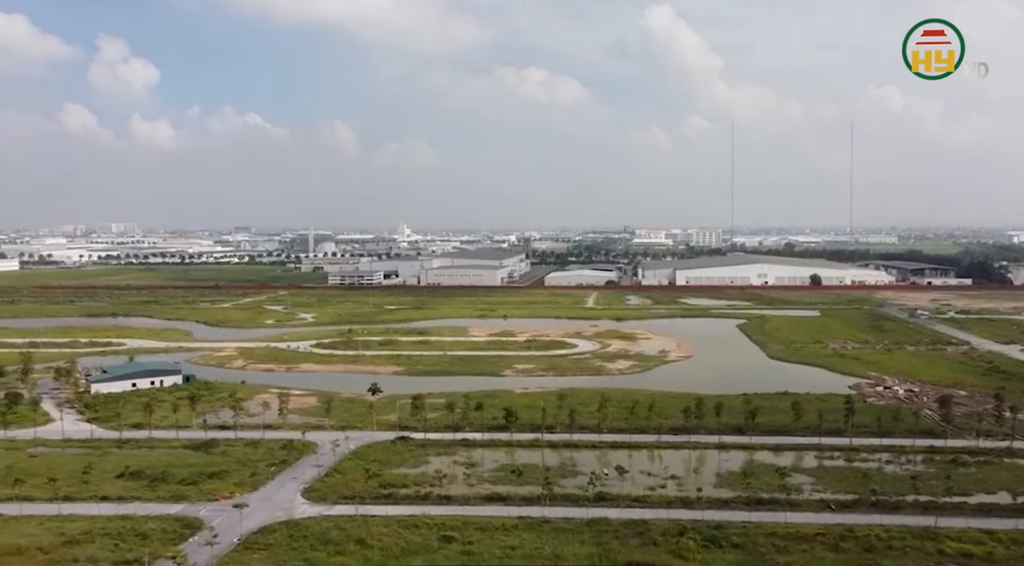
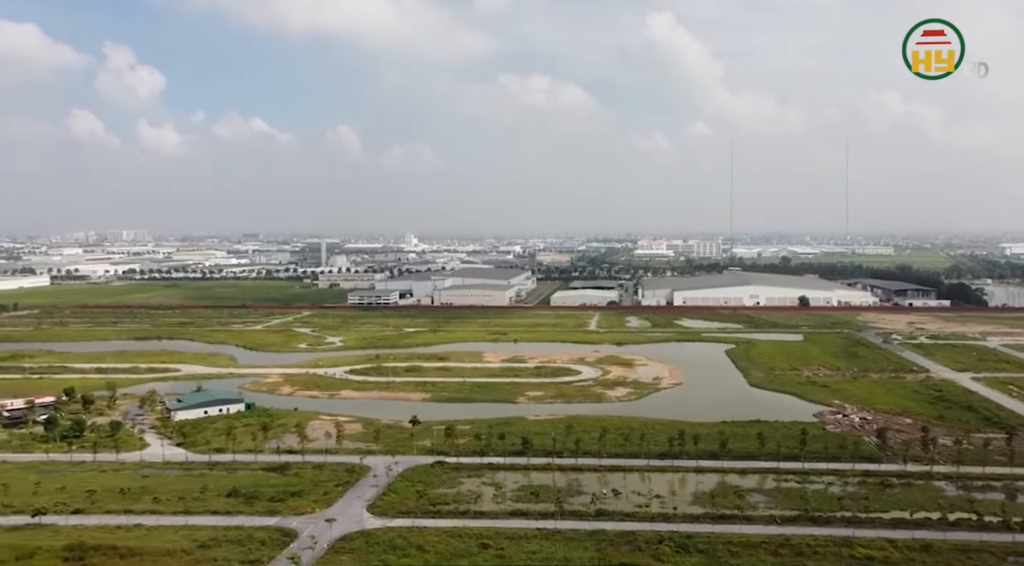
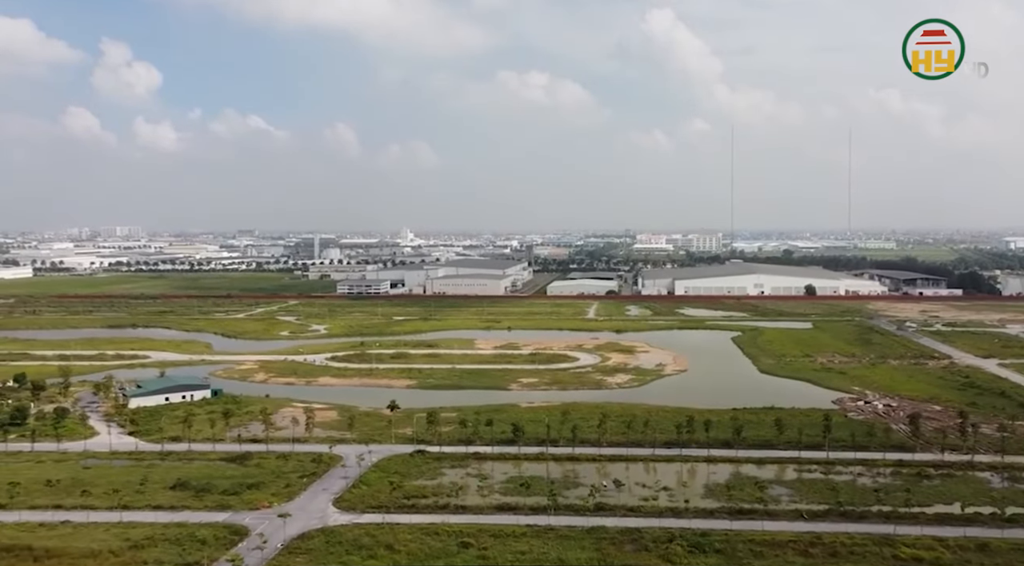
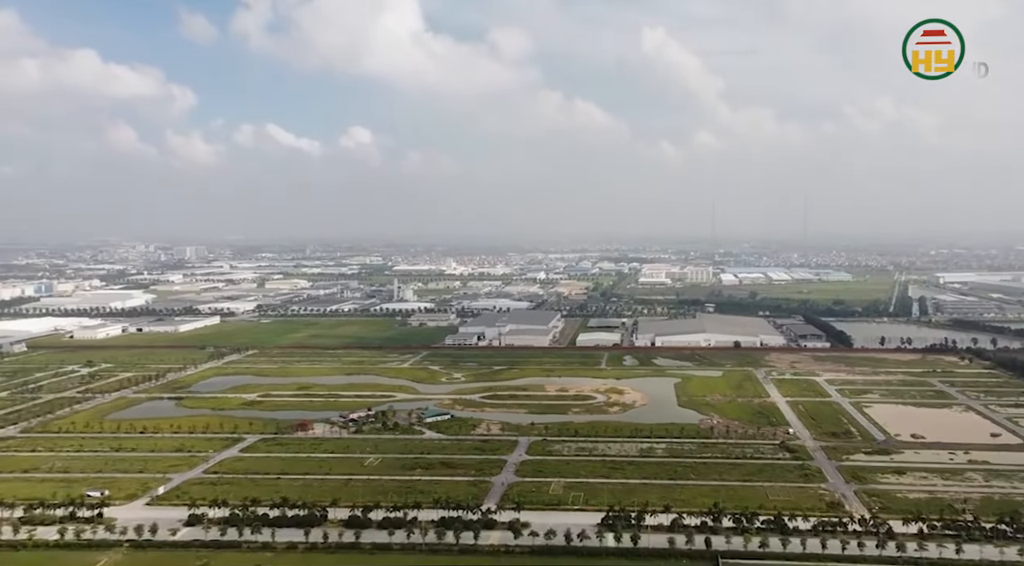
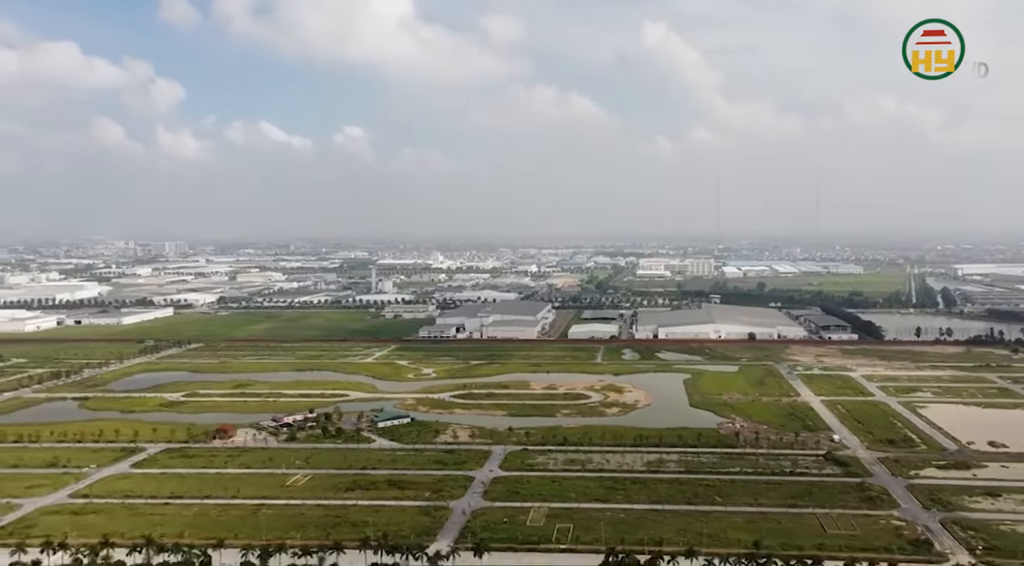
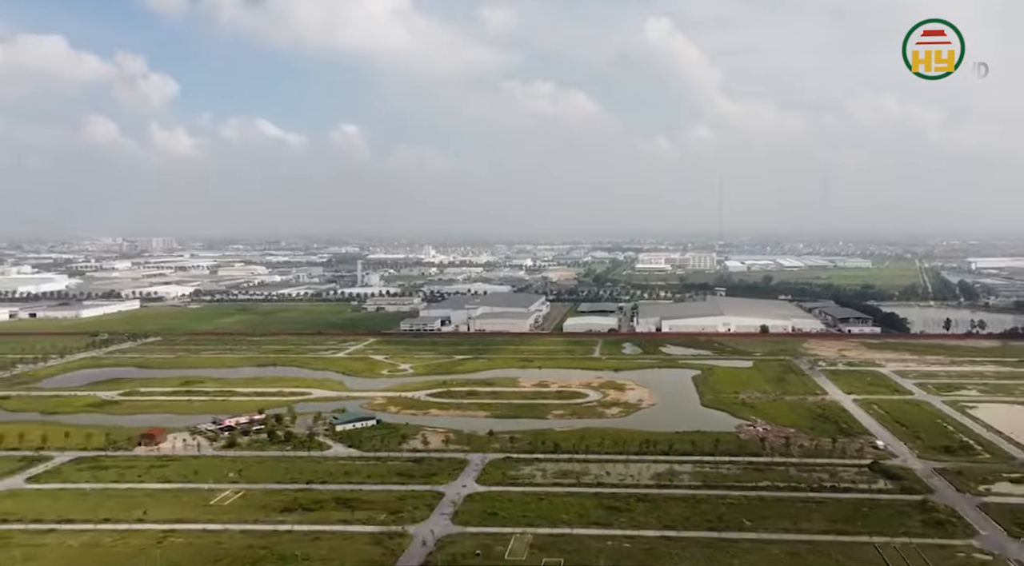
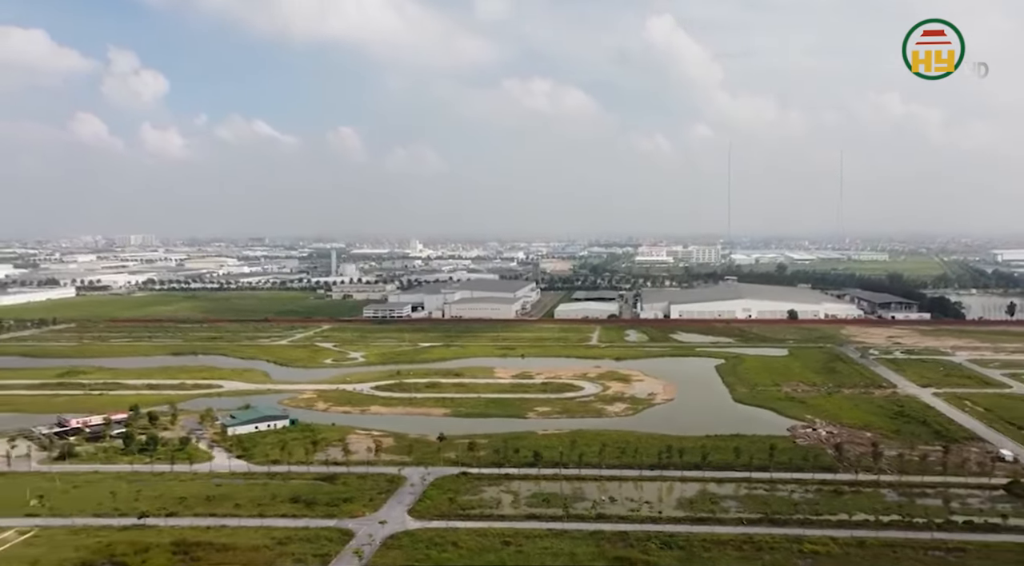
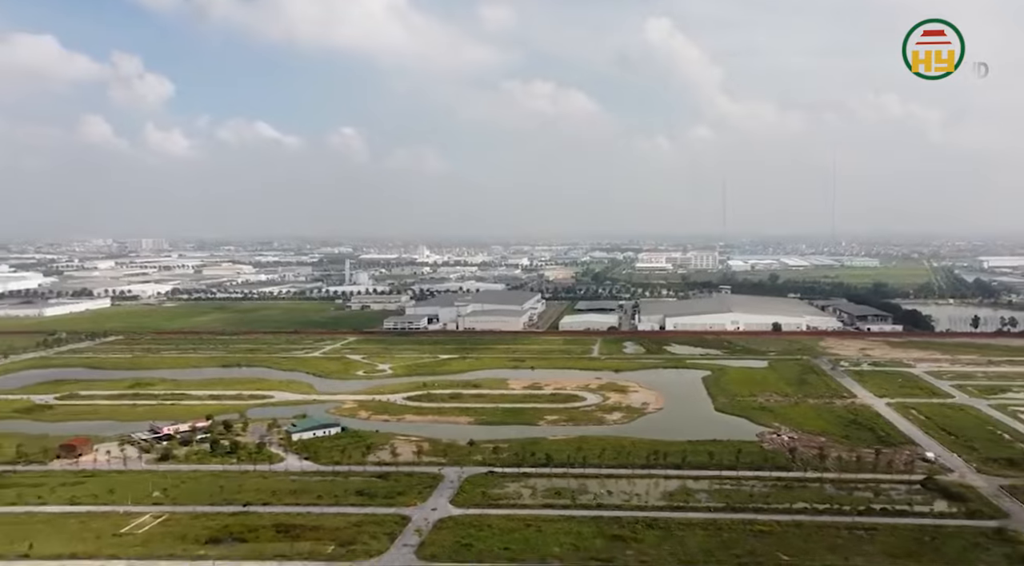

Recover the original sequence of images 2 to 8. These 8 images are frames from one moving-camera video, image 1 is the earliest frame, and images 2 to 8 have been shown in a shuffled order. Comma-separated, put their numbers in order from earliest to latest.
3, 2, 7, 8, 6, 5, 4
